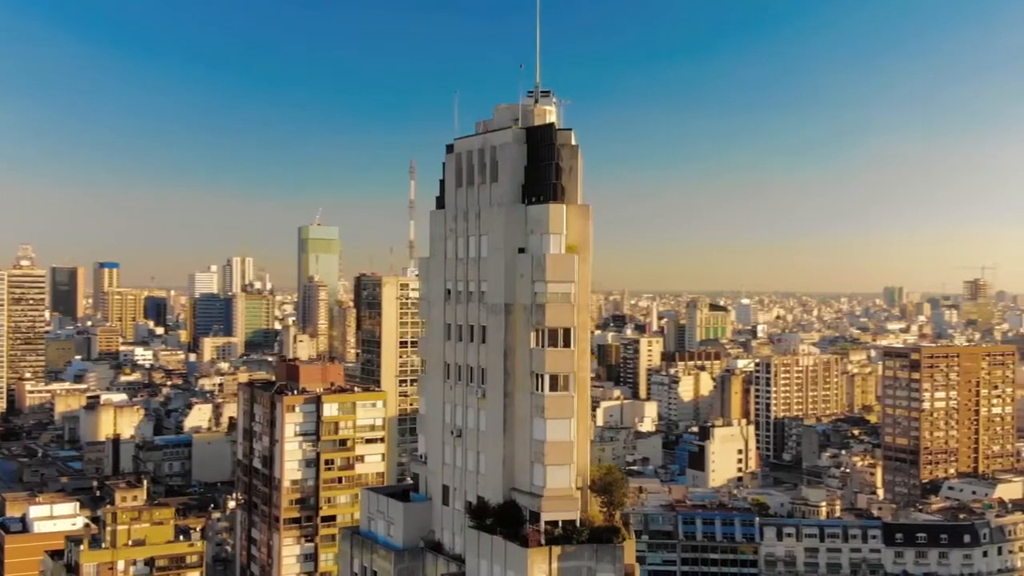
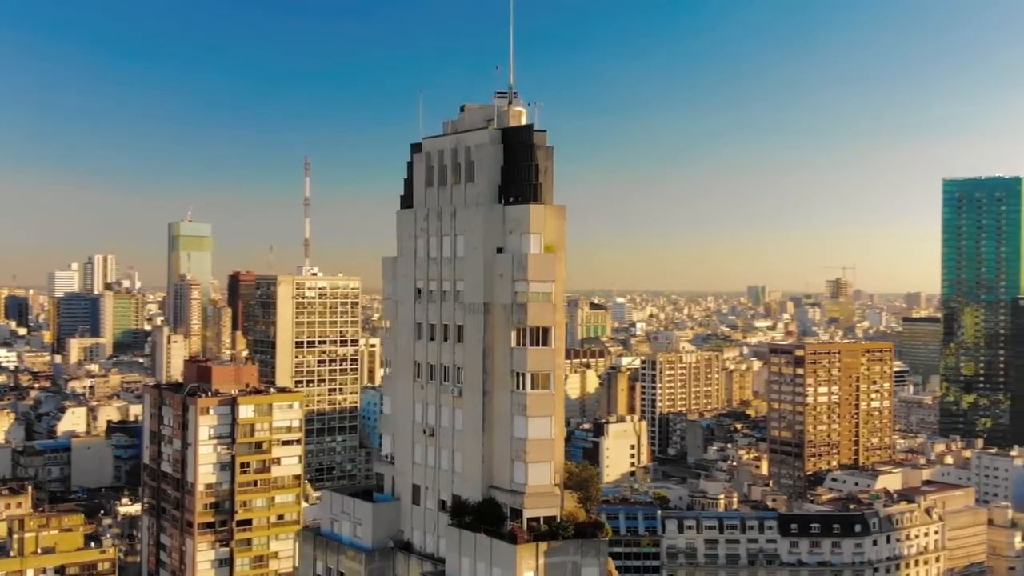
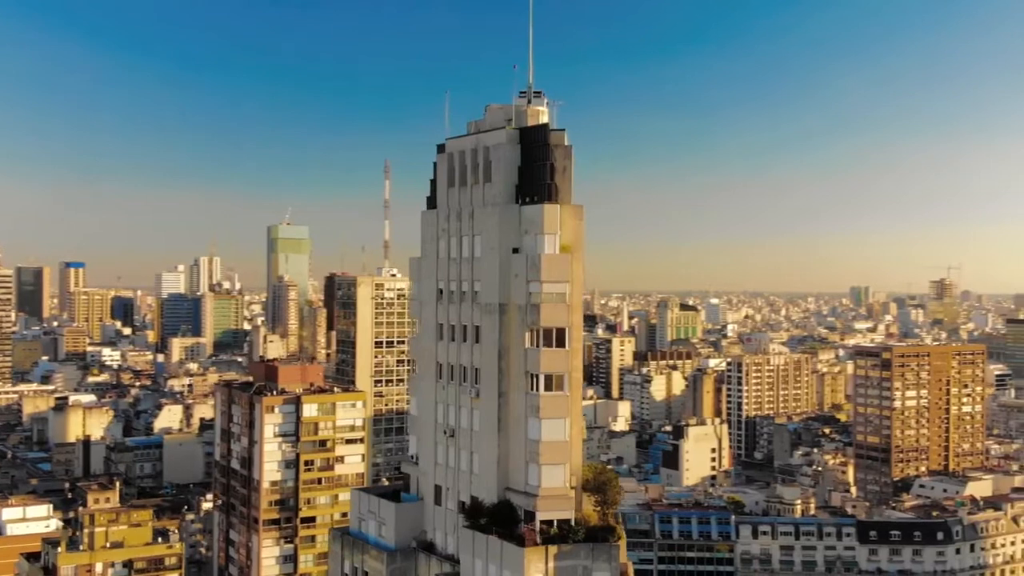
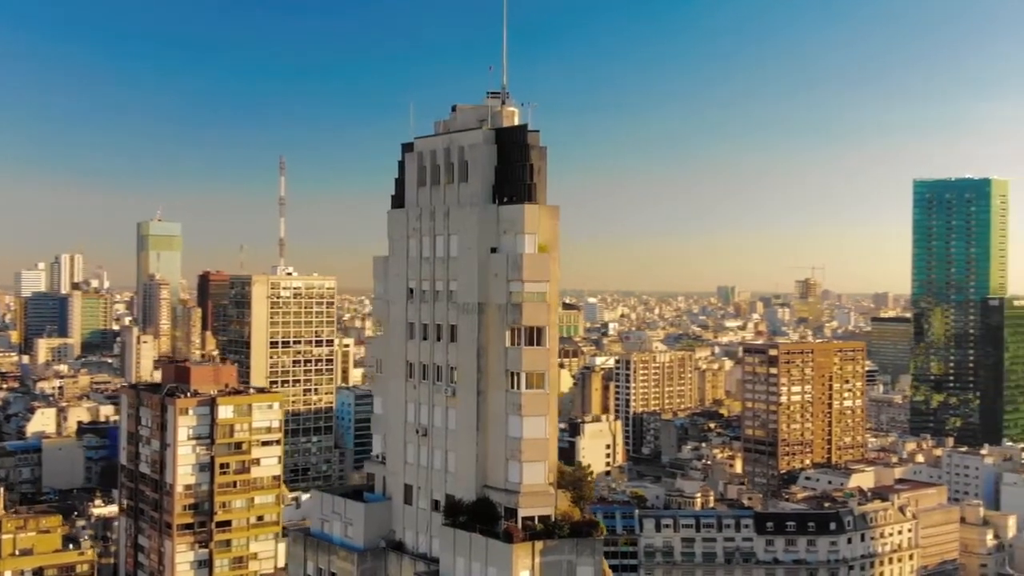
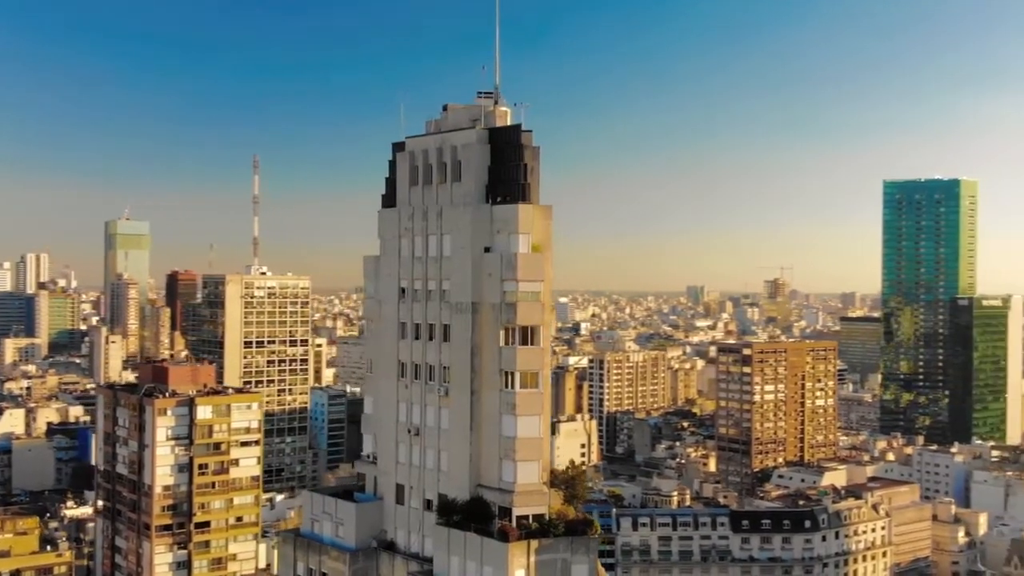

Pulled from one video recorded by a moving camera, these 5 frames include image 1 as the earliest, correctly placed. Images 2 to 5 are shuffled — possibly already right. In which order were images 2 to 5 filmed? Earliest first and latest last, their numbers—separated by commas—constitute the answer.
3, 2, 4, 5
